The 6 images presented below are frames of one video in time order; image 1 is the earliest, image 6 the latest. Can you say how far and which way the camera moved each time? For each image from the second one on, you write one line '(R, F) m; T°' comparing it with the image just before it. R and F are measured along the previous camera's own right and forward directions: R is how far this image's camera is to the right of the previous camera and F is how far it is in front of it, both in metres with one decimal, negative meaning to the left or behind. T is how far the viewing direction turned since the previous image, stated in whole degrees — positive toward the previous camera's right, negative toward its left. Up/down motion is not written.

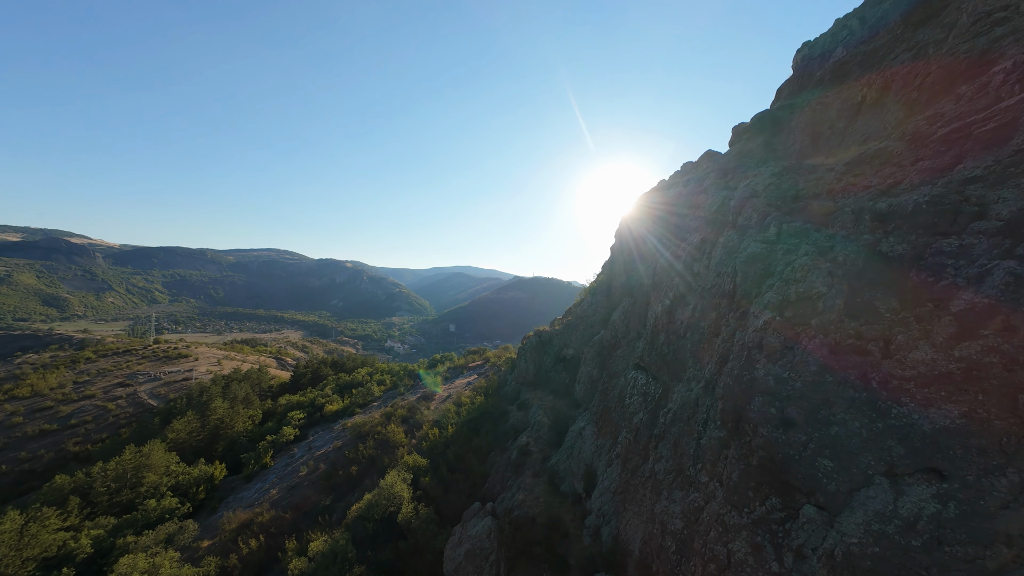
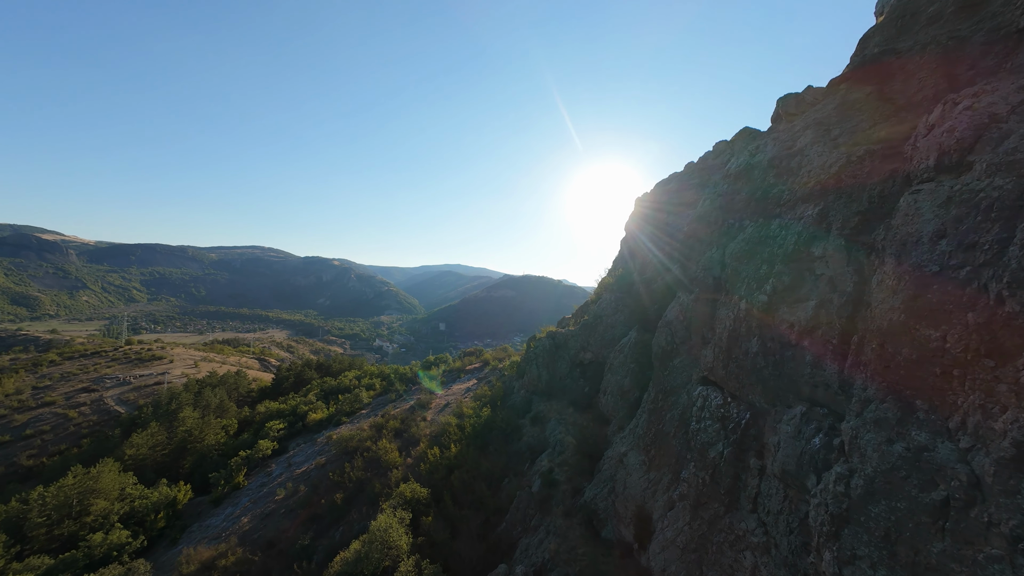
(-1.3, +3.3) m; +2°
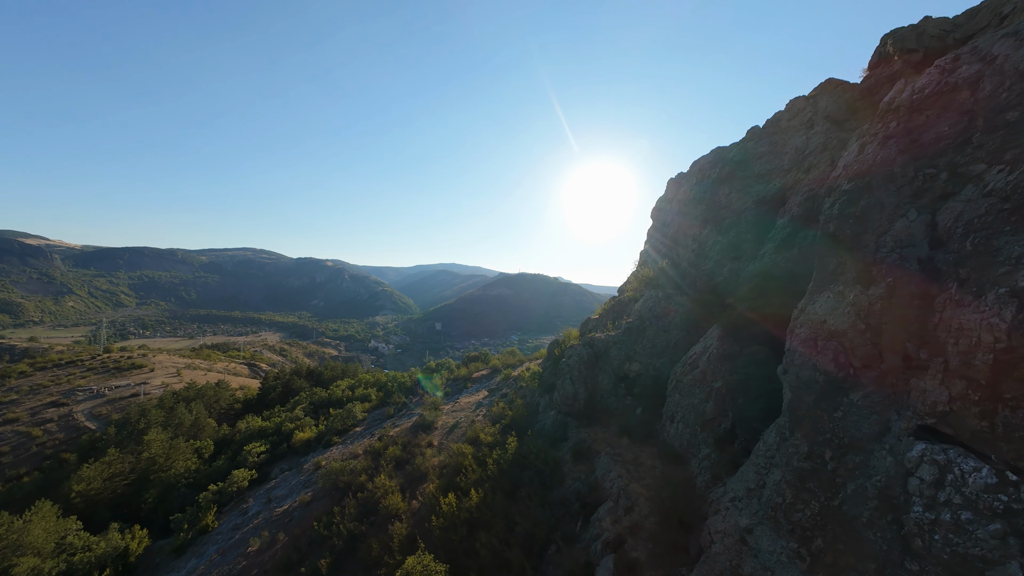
(-1.7, +4.6) m; +1°
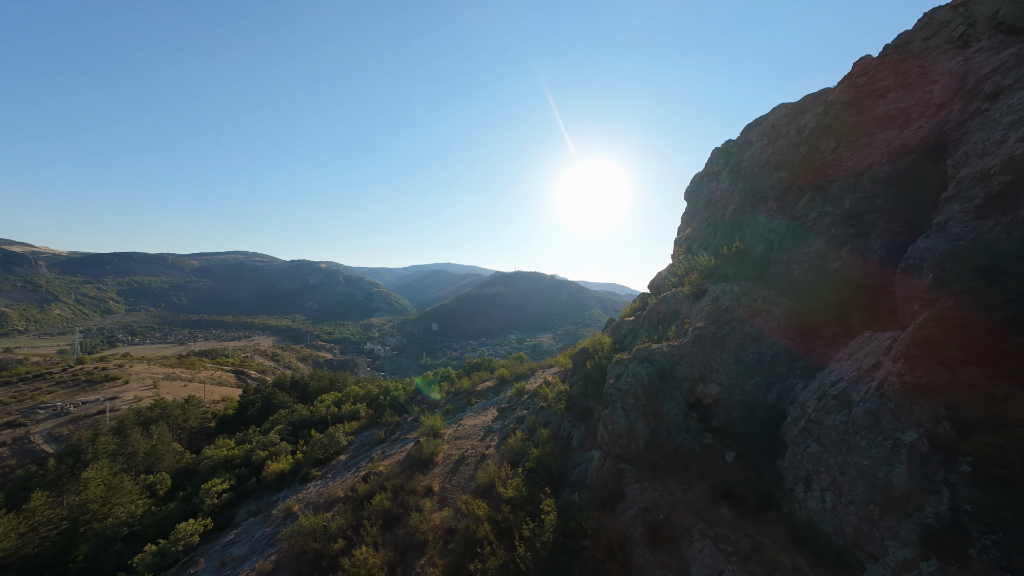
(-1.2, +5.3) m; +1°
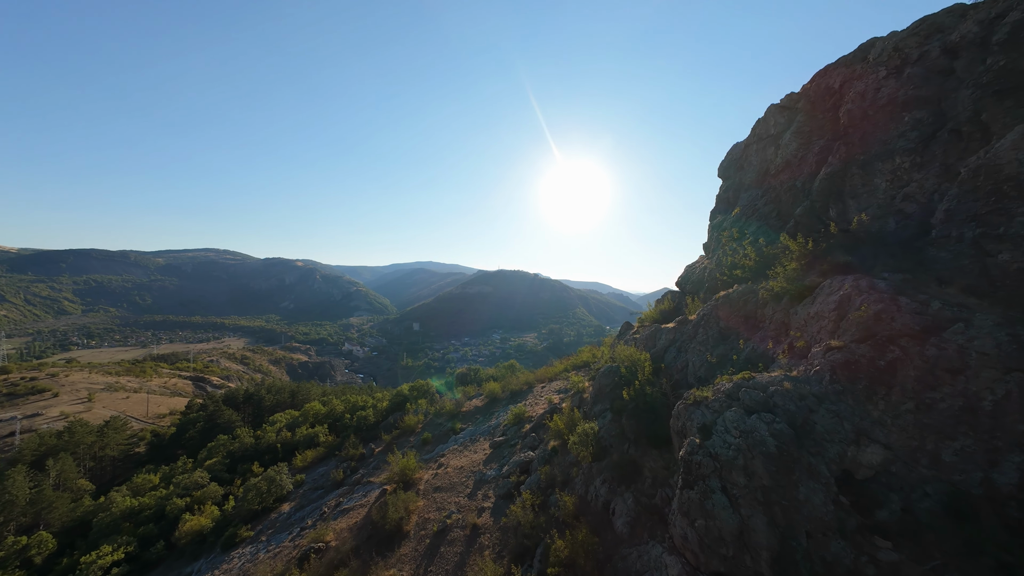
(-0.8, +6.0) m; +3°
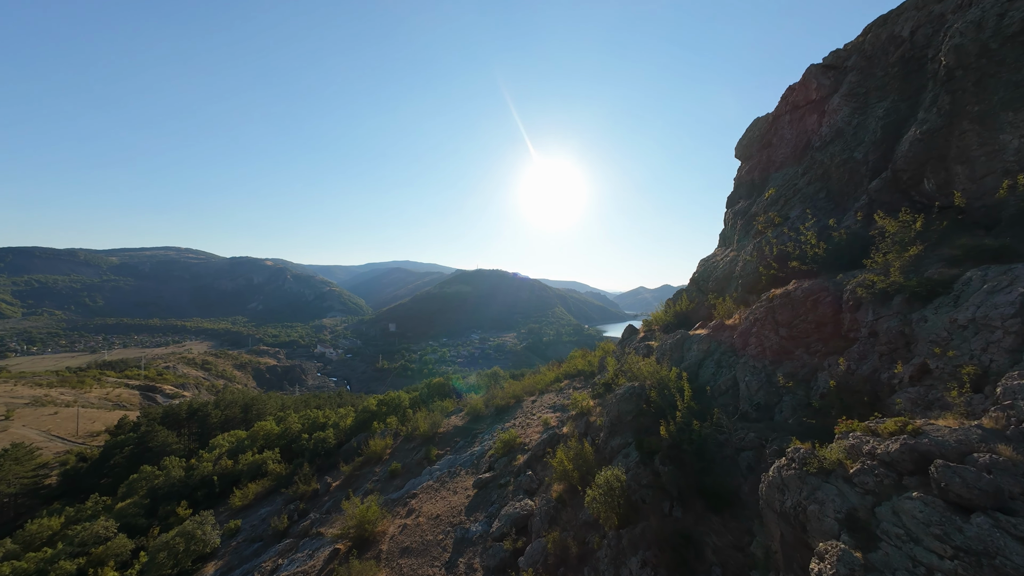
(-0.4, +3.9) m; +3°
